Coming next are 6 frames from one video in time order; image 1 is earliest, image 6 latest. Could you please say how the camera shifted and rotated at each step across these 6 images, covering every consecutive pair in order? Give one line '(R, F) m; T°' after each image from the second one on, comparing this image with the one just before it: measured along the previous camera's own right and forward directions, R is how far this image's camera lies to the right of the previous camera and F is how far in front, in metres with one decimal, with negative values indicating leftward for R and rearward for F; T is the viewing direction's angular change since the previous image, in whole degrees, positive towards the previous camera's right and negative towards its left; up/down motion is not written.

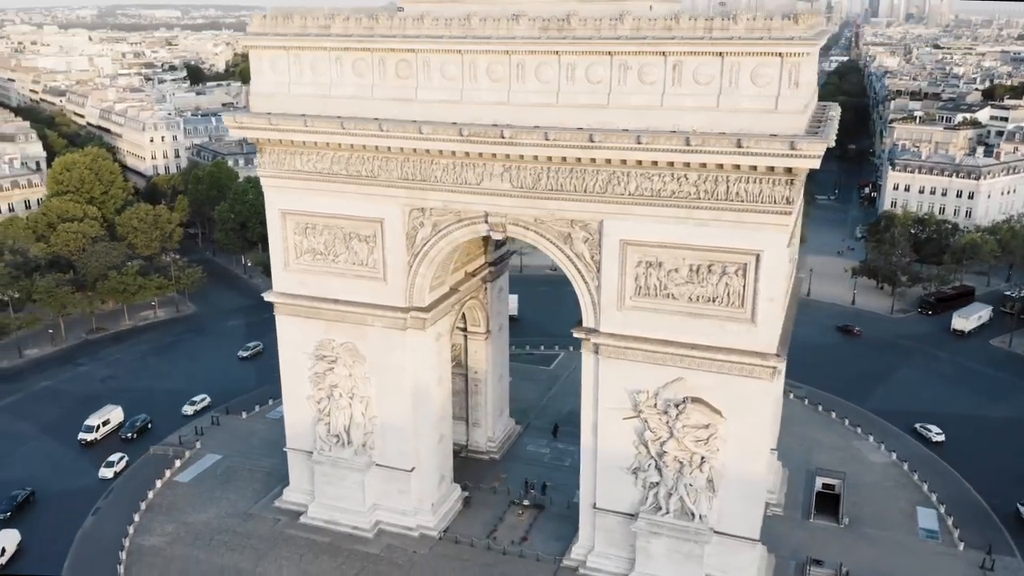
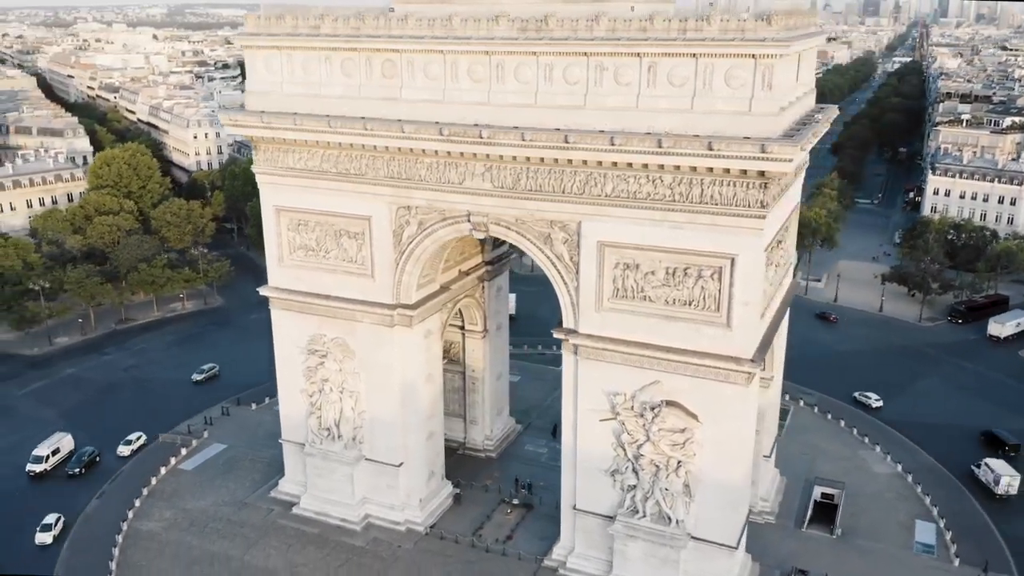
(+1.6, 0.0) m; -3°
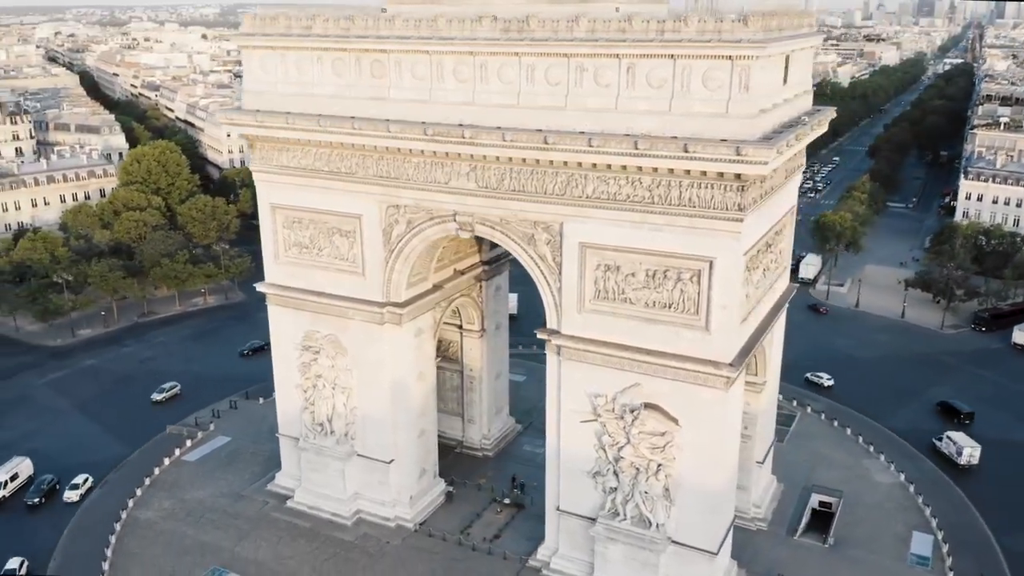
(+1.3, 0.0) m; -3°
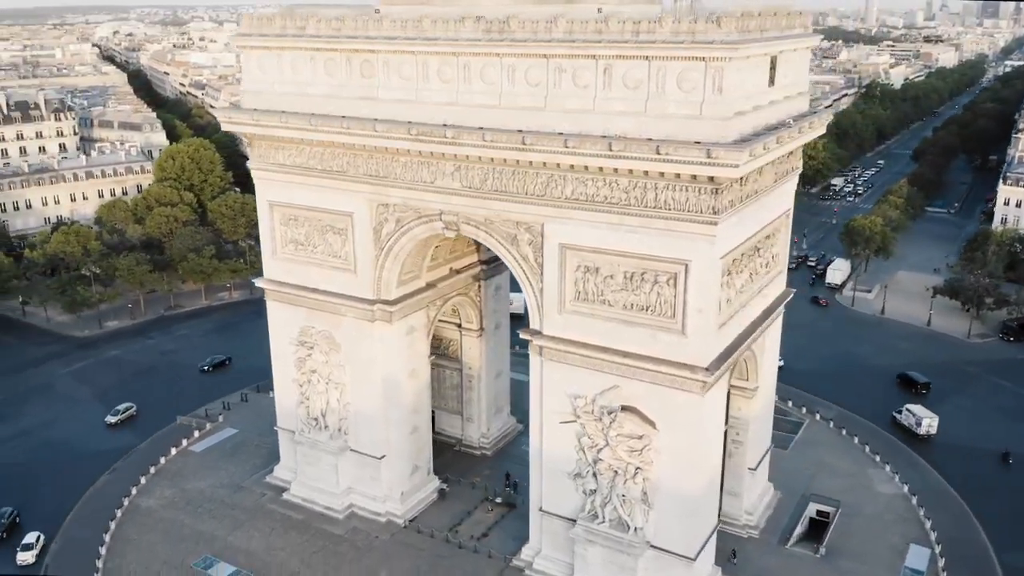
(+1.5, 0.0) m; -3°
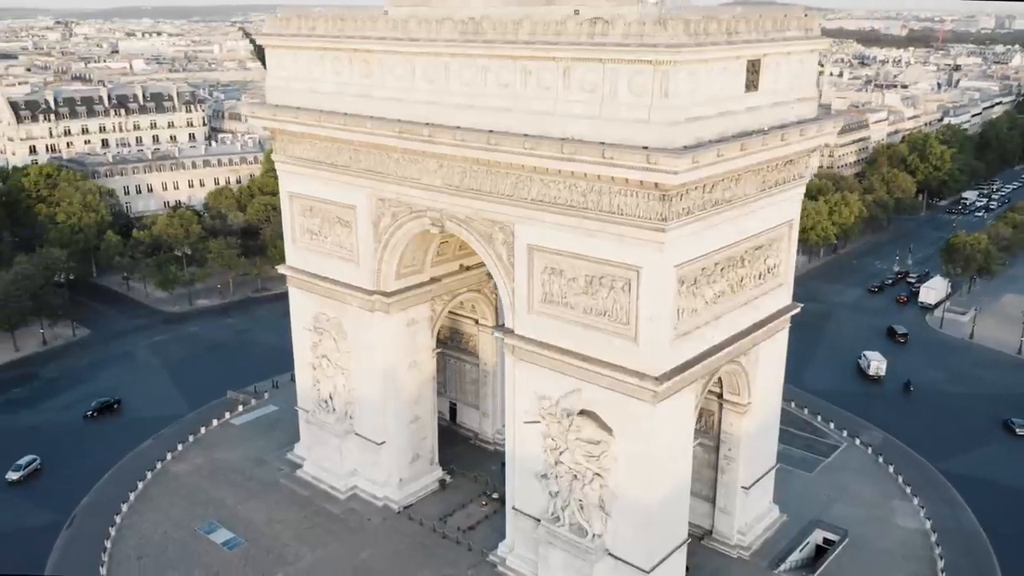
(+3.8, +0.1) m; -9°
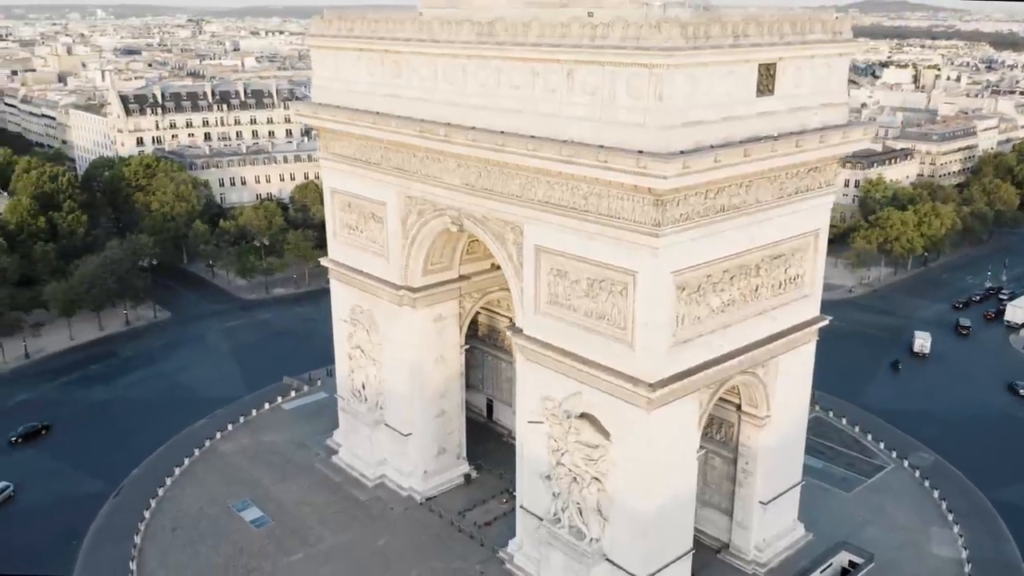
(+2.2, 0.0) m; -7°
